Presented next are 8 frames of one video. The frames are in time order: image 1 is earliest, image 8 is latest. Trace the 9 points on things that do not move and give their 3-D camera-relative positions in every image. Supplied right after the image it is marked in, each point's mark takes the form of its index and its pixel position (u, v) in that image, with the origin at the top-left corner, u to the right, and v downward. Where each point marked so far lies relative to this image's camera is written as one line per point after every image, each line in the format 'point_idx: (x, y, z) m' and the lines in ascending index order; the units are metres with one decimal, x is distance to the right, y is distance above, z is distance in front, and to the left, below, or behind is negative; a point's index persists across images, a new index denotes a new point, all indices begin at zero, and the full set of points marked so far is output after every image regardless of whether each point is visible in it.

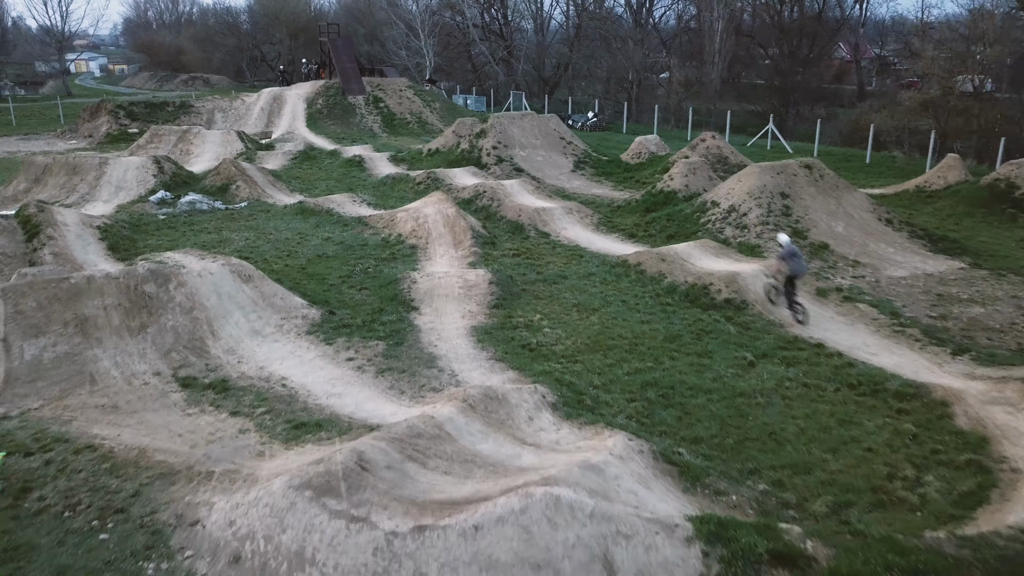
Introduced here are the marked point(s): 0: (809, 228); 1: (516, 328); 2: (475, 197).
0: (+5.4, +1.1, +14.5) m
1: (+0.1, -0.5, +10.8) m
2: (-0.8, +2.1, +18.1) m
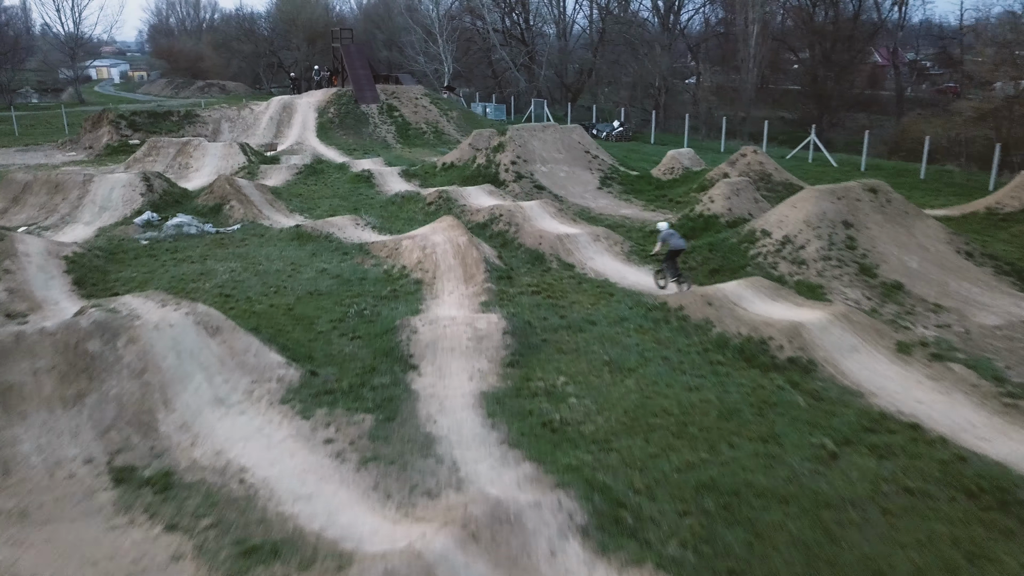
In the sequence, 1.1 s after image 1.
0: (+5.7, +0.4, +12.4) m
1: (+0.3, -1.2, +8.9) m
2: (-0.4, +1.4, +16.2) m
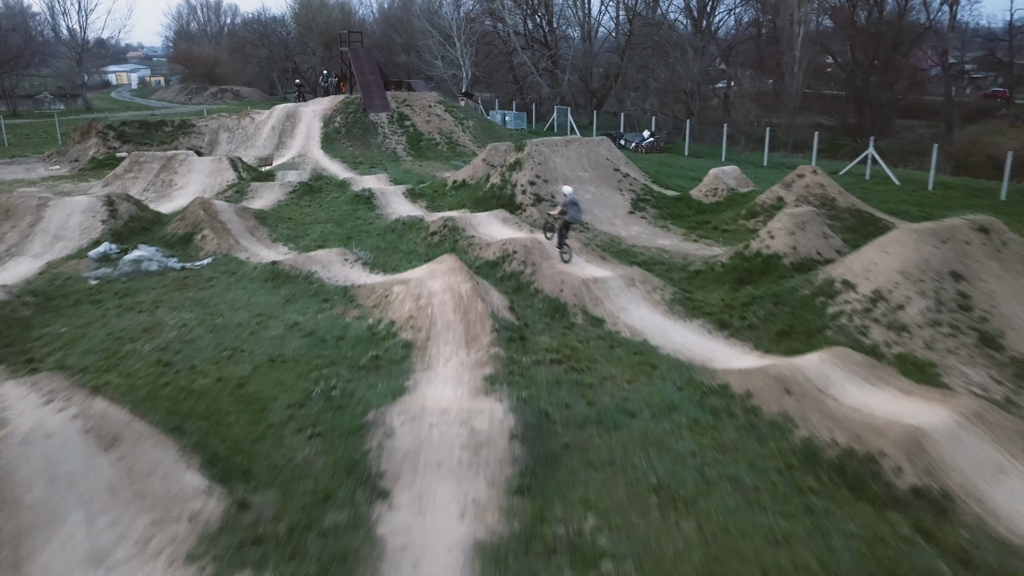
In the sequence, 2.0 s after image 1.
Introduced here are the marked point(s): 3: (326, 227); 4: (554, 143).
0: (+5.9, -0.5, +9.5) m
1: (+0.3, -2.1, +6.1) m
2: (-0.2, +0.5, +13.4) m
3: (-4.2, +1.4, +18.1) m
4: (+1.0, +3.6, +19.9) m
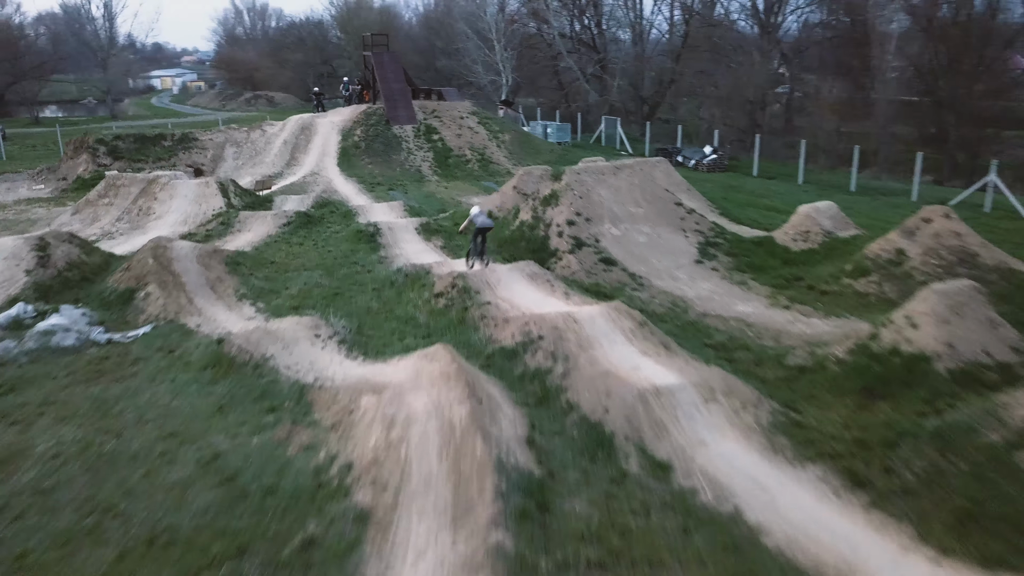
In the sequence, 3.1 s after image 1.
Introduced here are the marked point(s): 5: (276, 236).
0: (+6.0, -1.8, +5.3) m
1: (+0.2, -3.2, +2.3) m
2: (+0.1, -0.7, +9.6) m
3: (-3.7, +0.2, +14.5) m
4: (+1.8, +2.4, +16.0) m
5: (-5.3, +1.2, +17.7) m
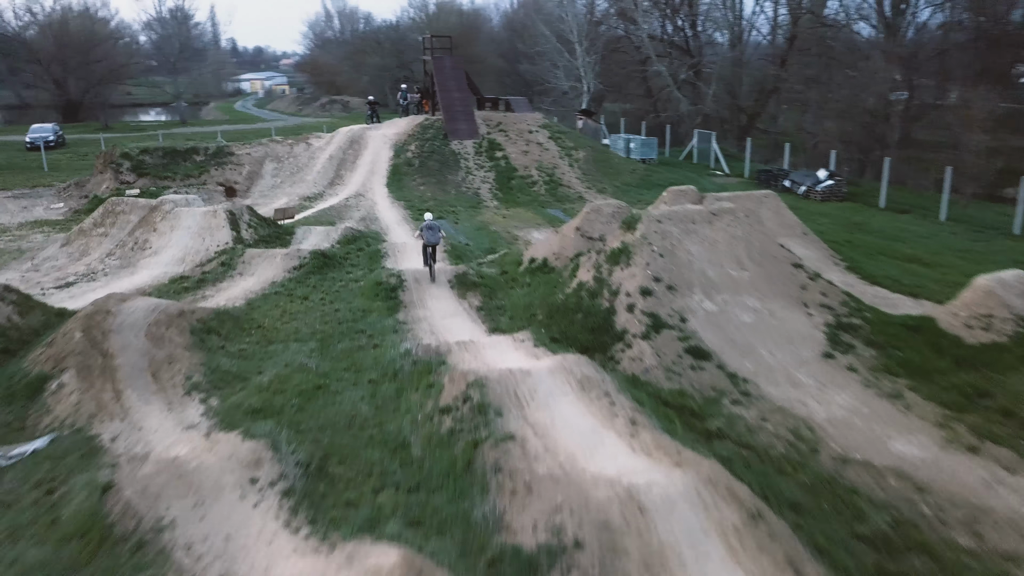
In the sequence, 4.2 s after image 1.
0: (+5.6, -3.2, +0.9) m
1: (-0.6, -4.4, -1.6) m
2: (+0.3, -1.9, +5.7) m
3: (-3.0, -0.9, +11.0) m
4: (+2.7, +1.1, +12.0) m
5: (-4.2, +0.1, +14.3) m
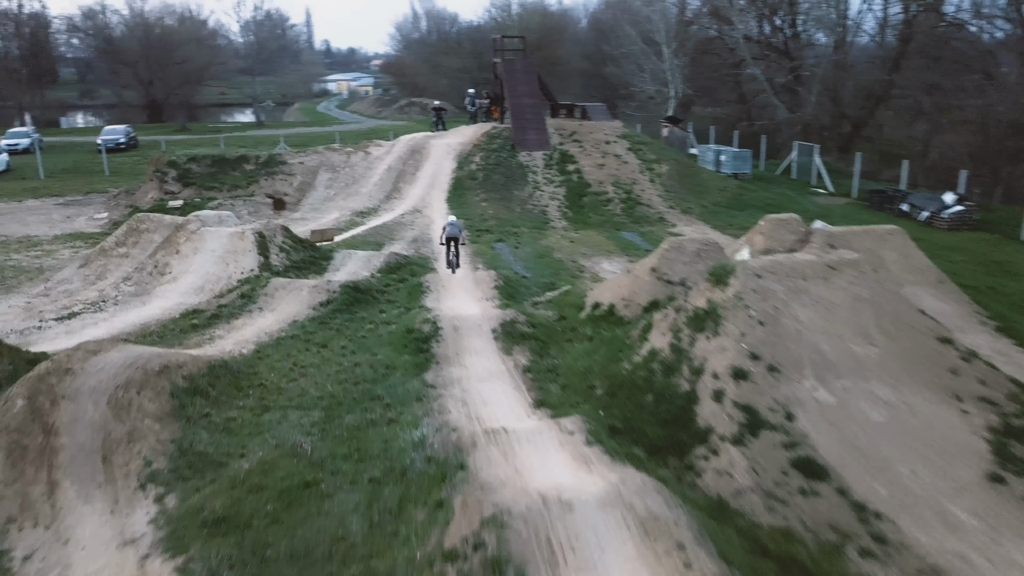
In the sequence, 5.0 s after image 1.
0: (+4.9, -4.1, -2.1) m
1: (-1.4, -5.1, -3.9) m
2: (+0.2, -2.7, +3.3) m
3: (-2.4, -1.6, +8.9) m
4: (+3.3, +0.2, +9.2) m
5: (-3.3, -0.6, +12.3) m
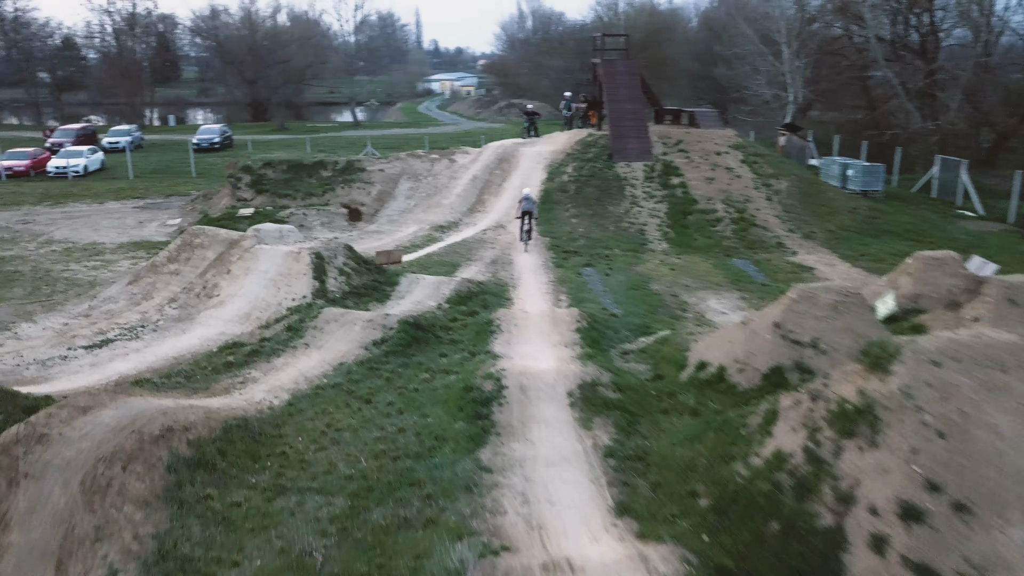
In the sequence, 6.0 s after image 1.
0: (+4.1, -4.9, -4.8) m
1: (-2.5, -5.6, -5.8) m
2: (+0.1, -3.3, +1.1) m
3: (-1.8, -2.1, +7.0) m
4: (+4.0, -0.5, +6.7) m
5: (-2.2, -1.1, +10.5) m
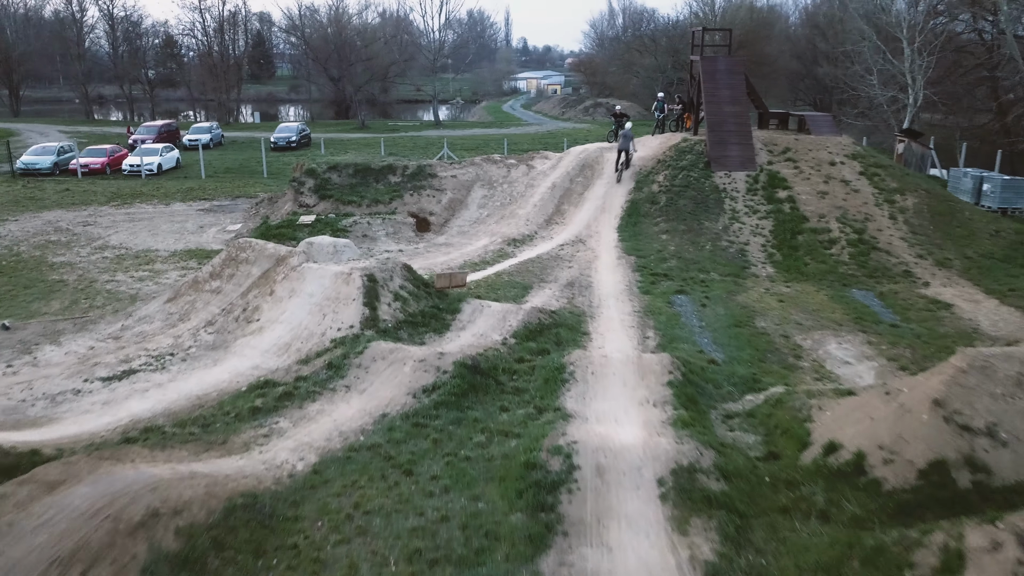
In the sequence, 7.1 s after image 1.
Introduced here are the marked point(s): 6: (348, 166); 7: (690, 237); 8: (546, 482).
0: (+3.2, -5.5, -7.1) m
1: (-3.5, -6.1, -7.4) m
2: (-0.1, -3.8, -0.8) m
3: (-1.4, -2.6, +5.2) m
4: (+4.4, -1.2, +4.3) m
5: (-1.4, -1.5, +8.8) m
6: (-4.0, +3.0, +19.5) m
7: (+3.7, +1.0, +16.5) m
8: (+0.3, -1.8, +7.3) m
